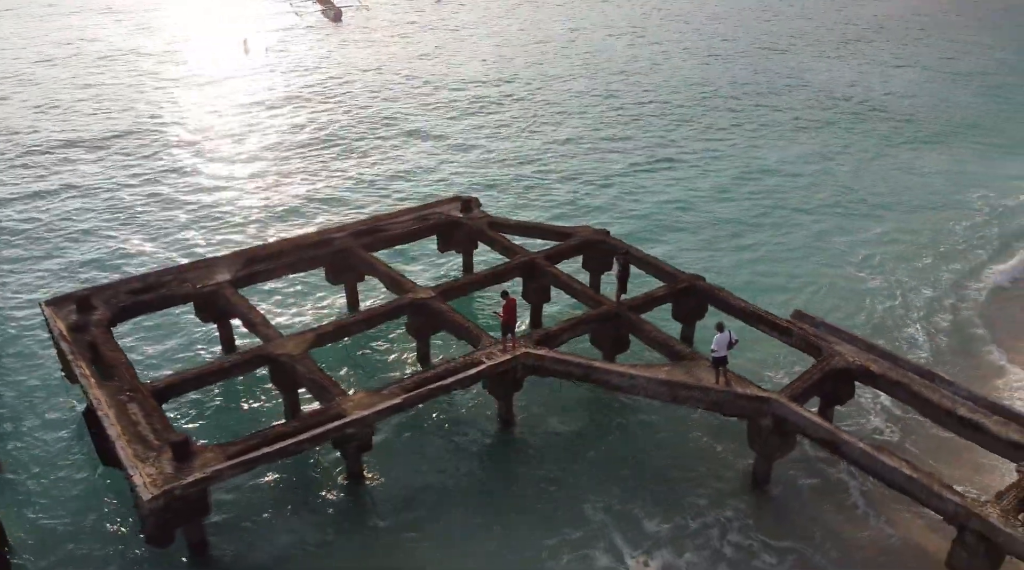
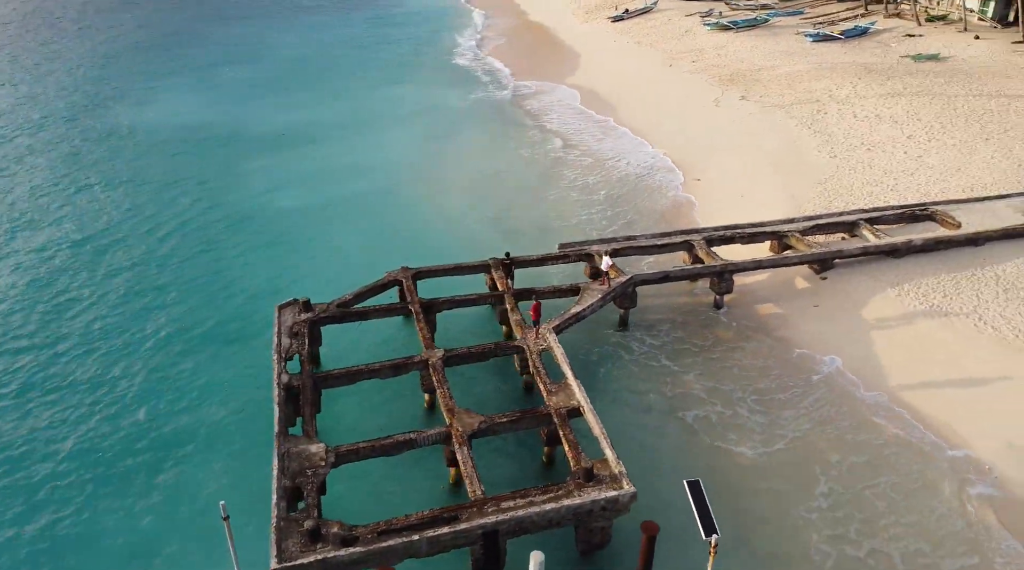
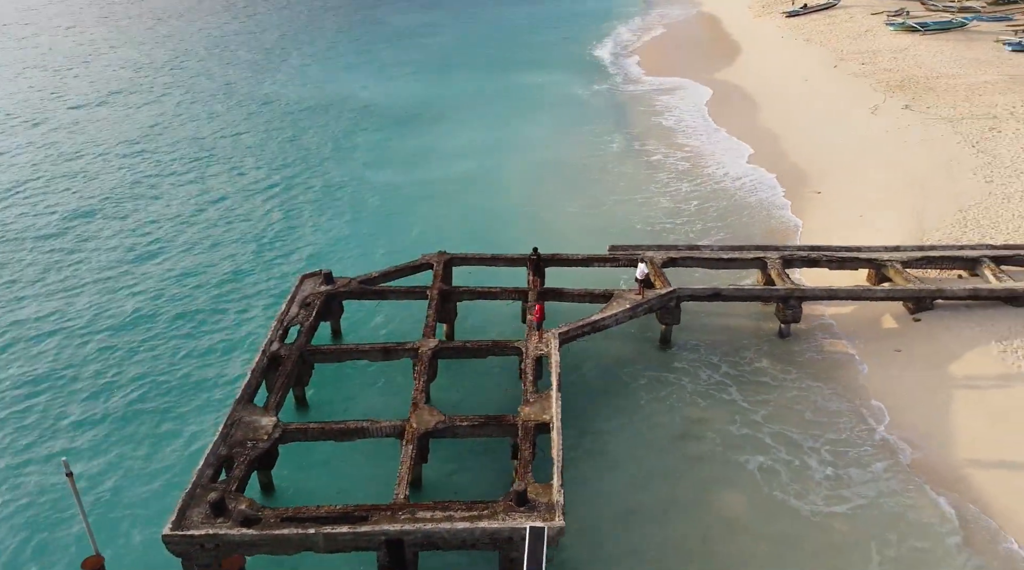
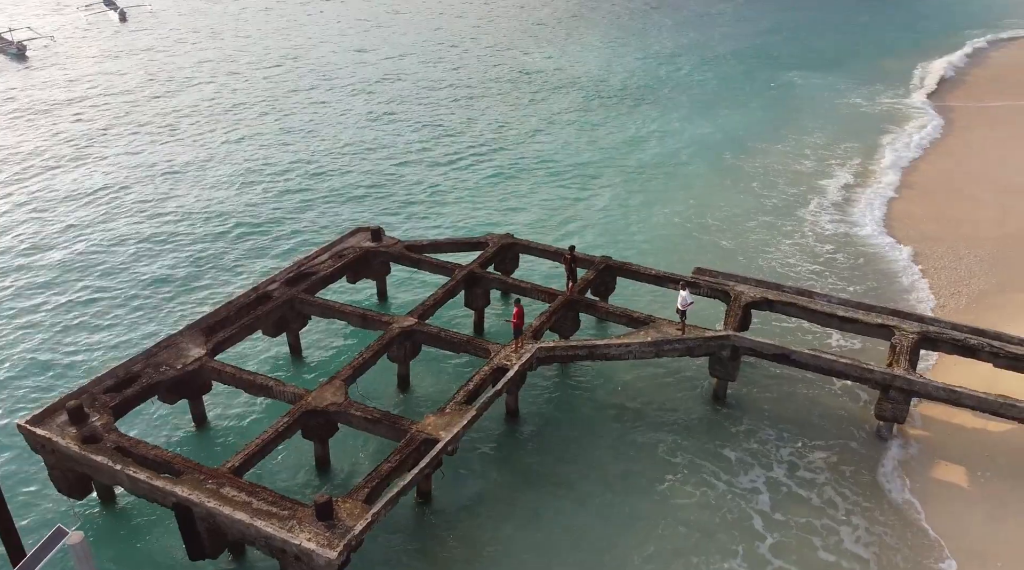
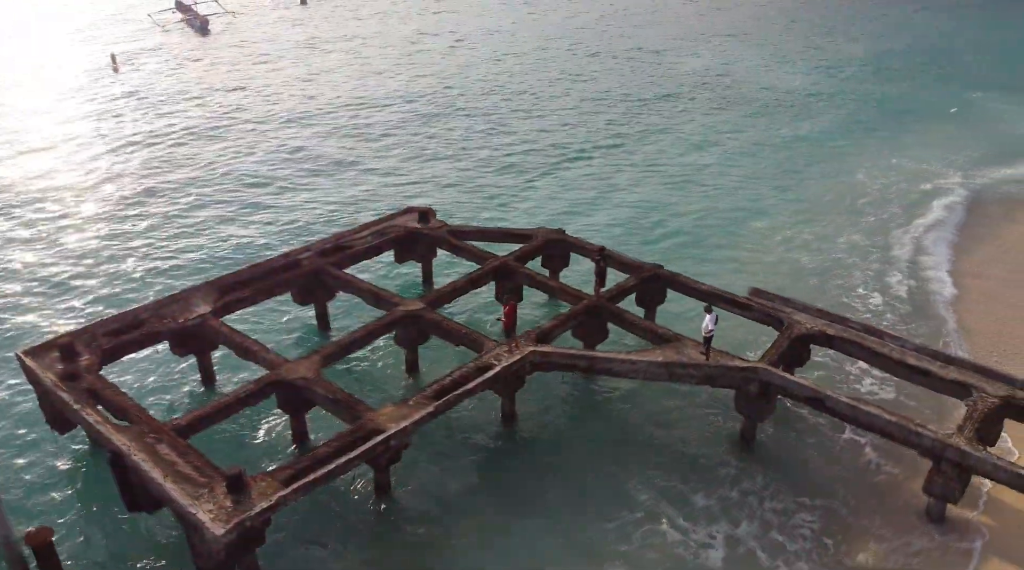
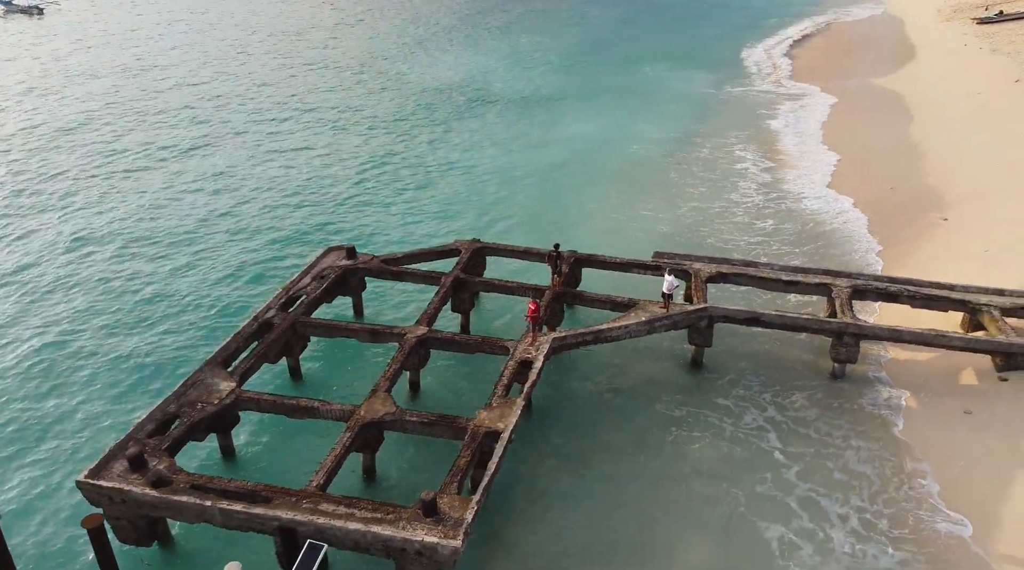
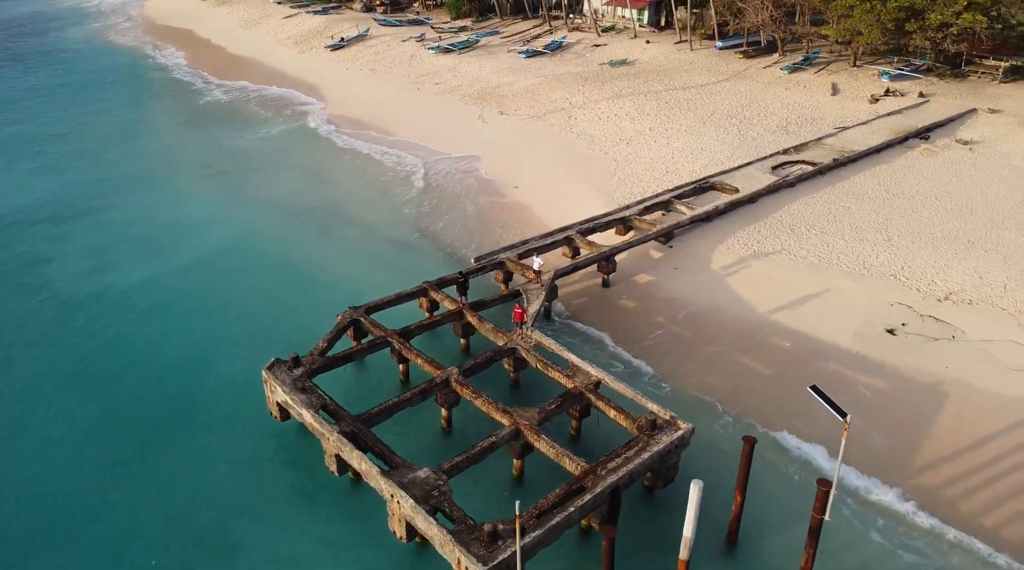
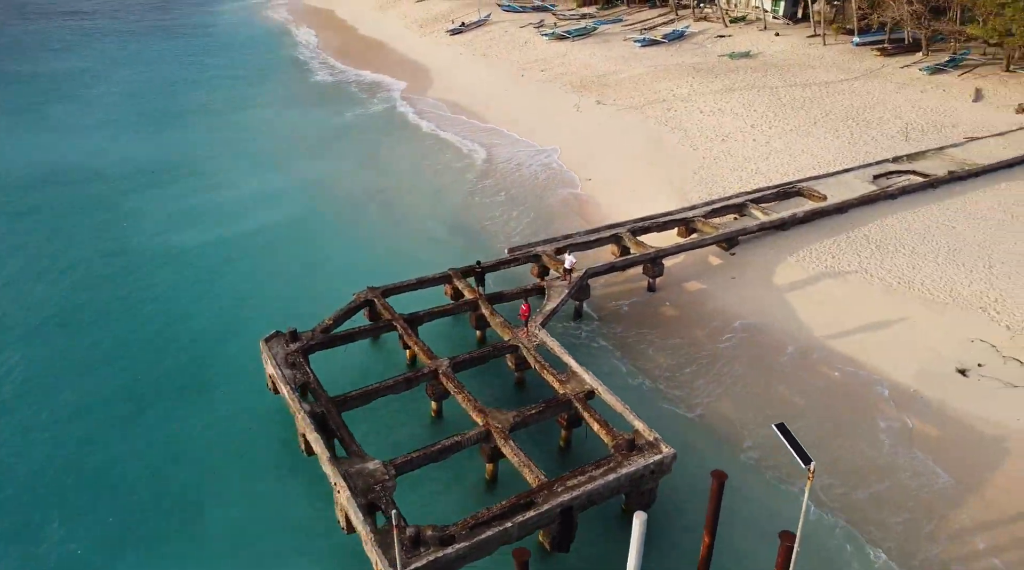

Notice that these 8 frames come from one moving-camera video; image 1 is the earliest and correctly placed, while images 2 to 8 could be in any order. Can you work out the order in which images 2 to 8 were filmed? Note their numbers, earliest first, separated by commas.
5, 4, 6, 3, 2, 8, 7
